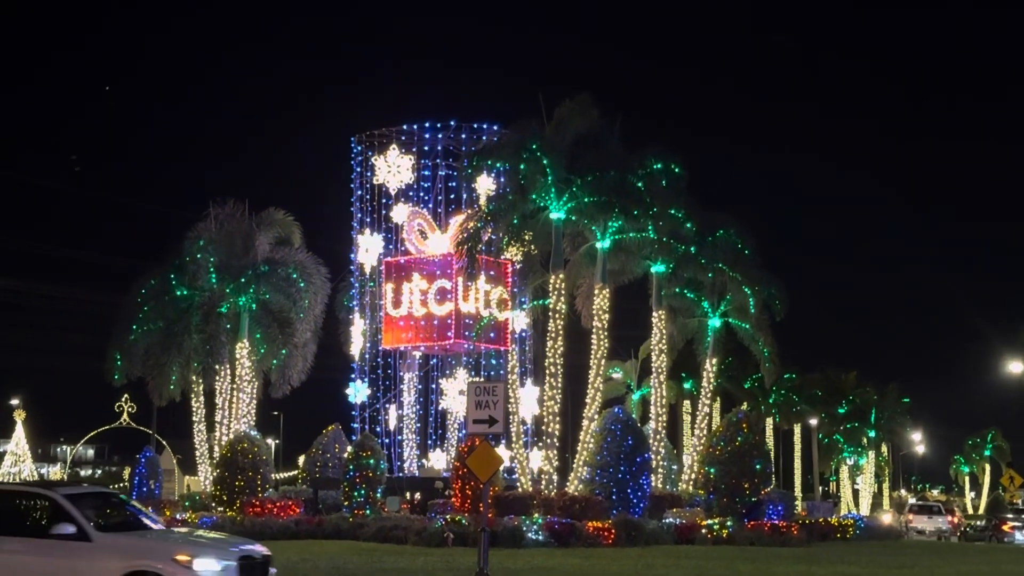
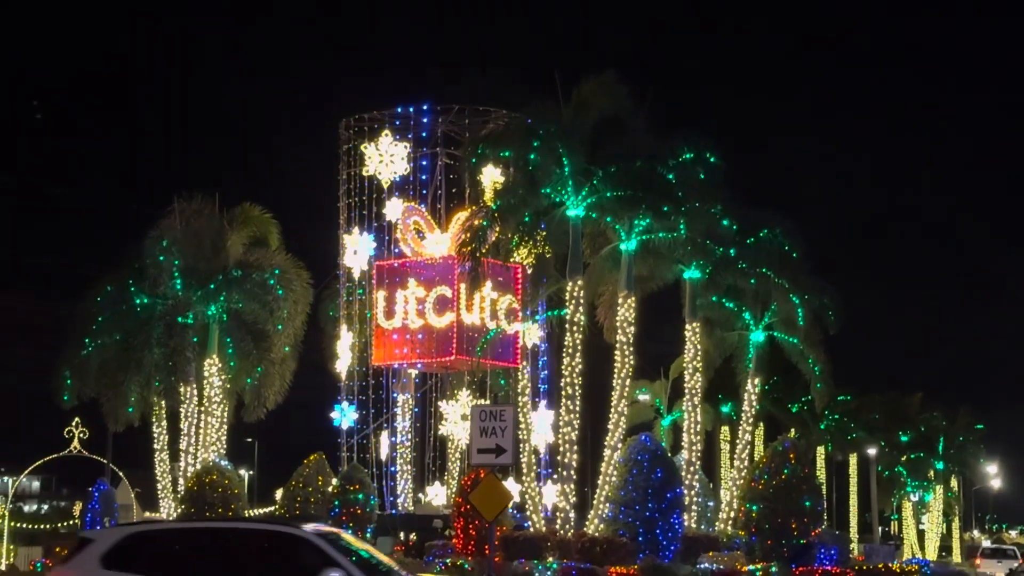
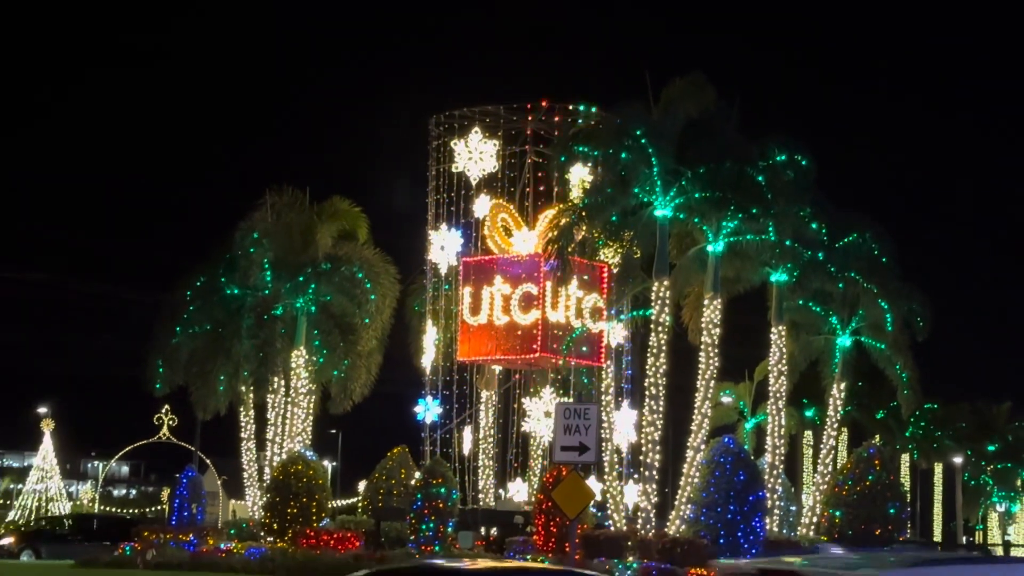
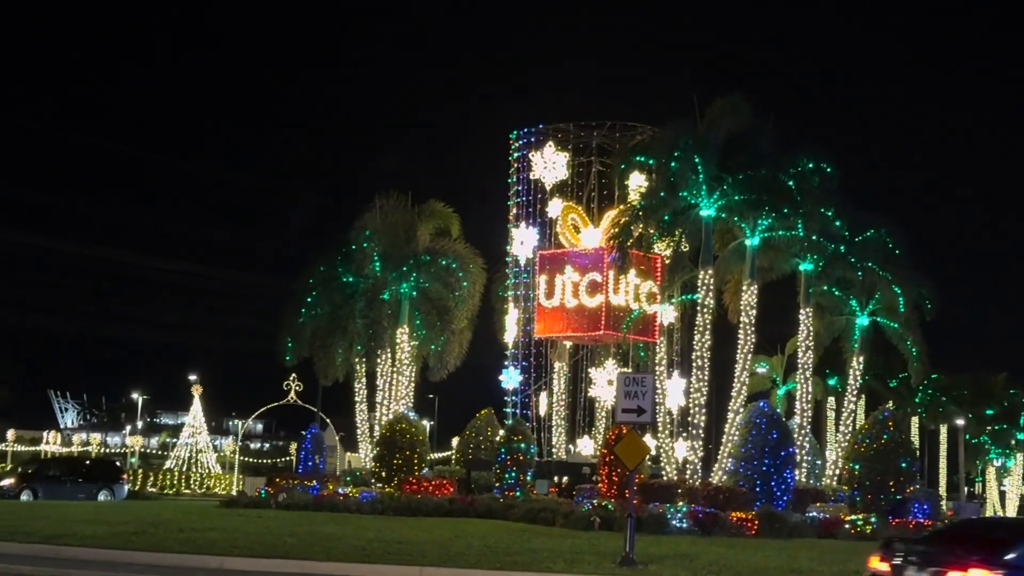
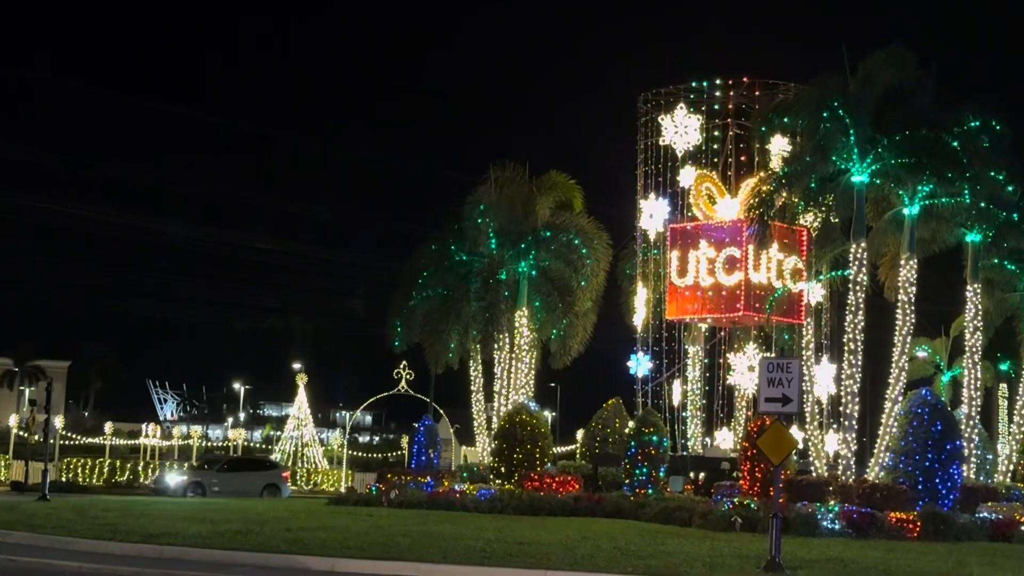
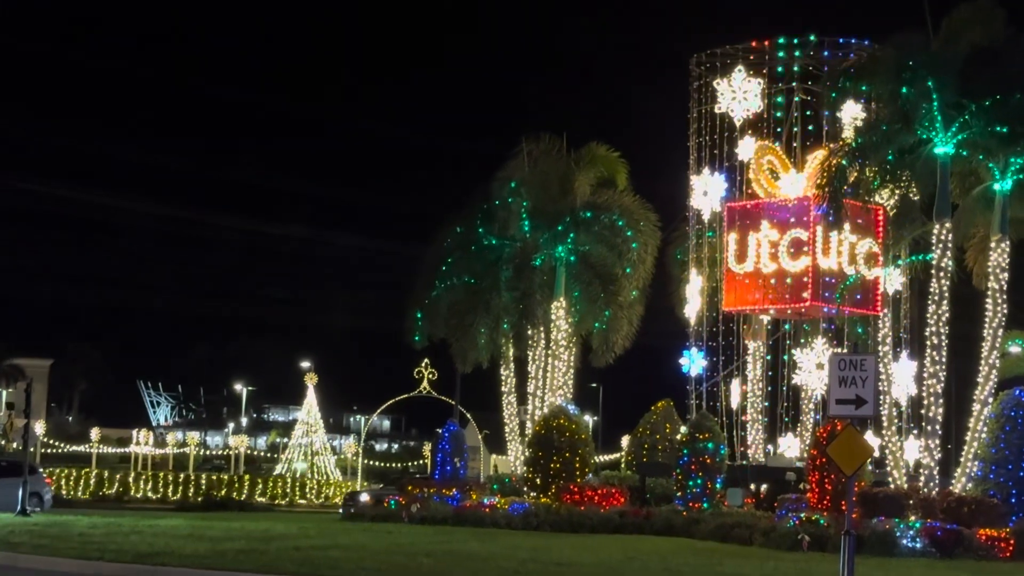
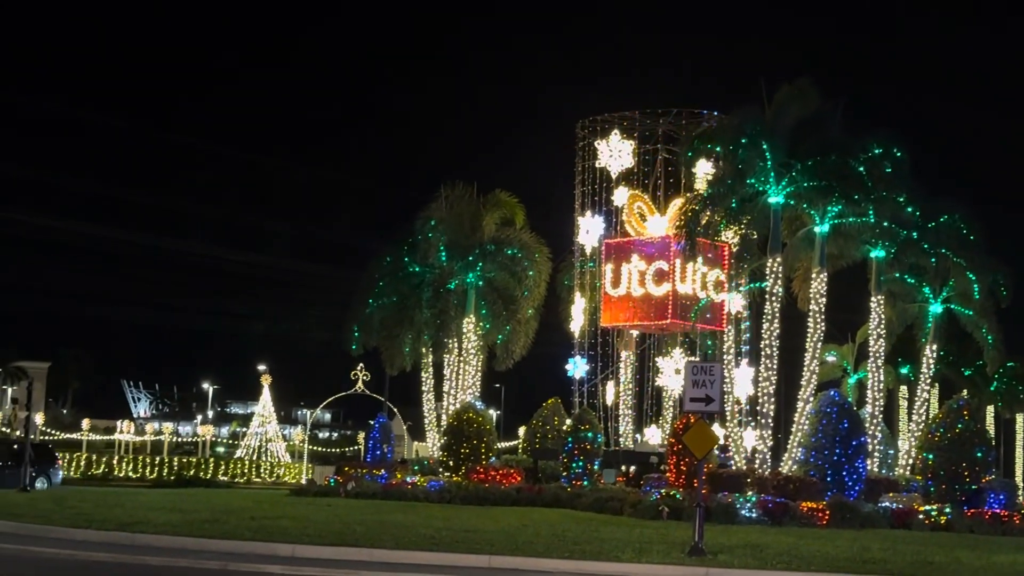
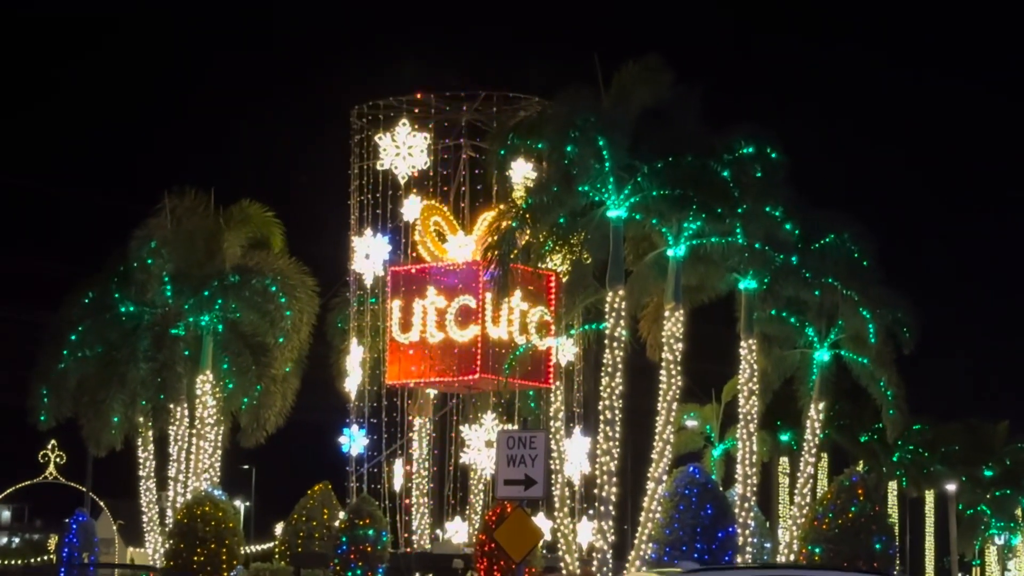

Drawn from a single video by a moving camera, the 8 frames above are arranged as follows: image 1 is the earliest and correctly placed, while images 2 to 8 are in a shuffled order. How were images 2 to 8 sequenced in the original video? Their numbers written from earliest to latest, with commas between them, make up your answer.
2, 8, 3, 4, 7, 5, 6
